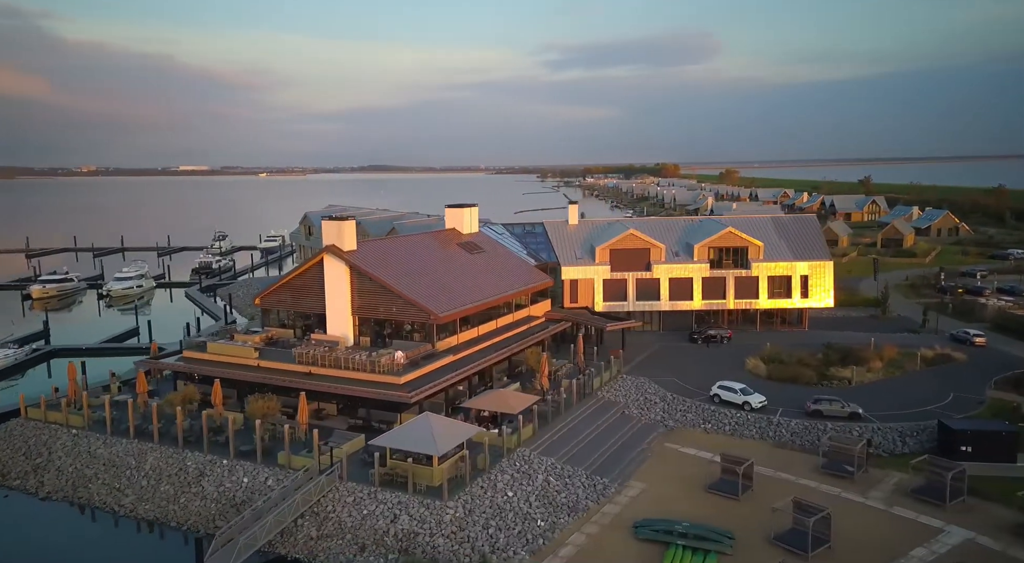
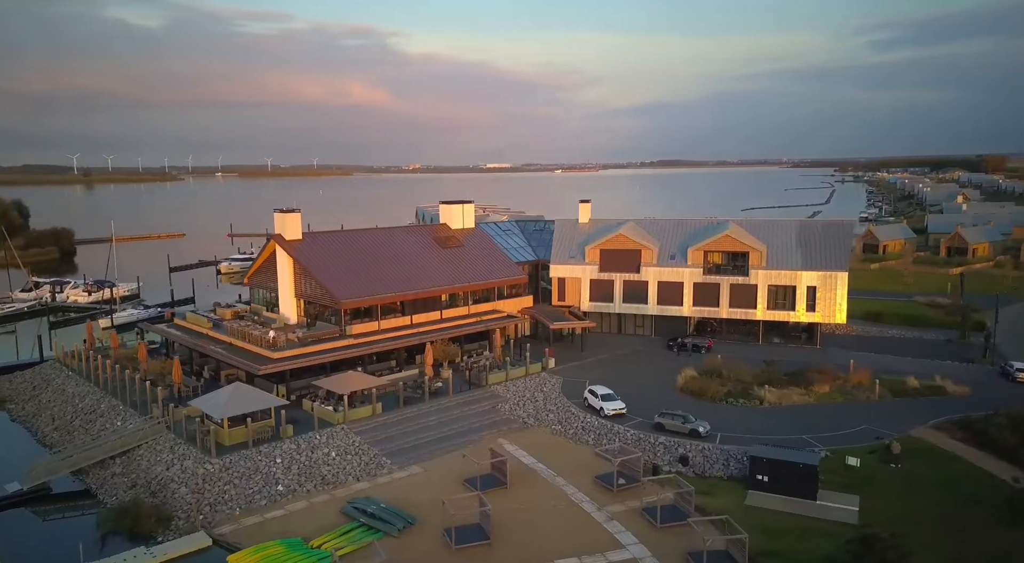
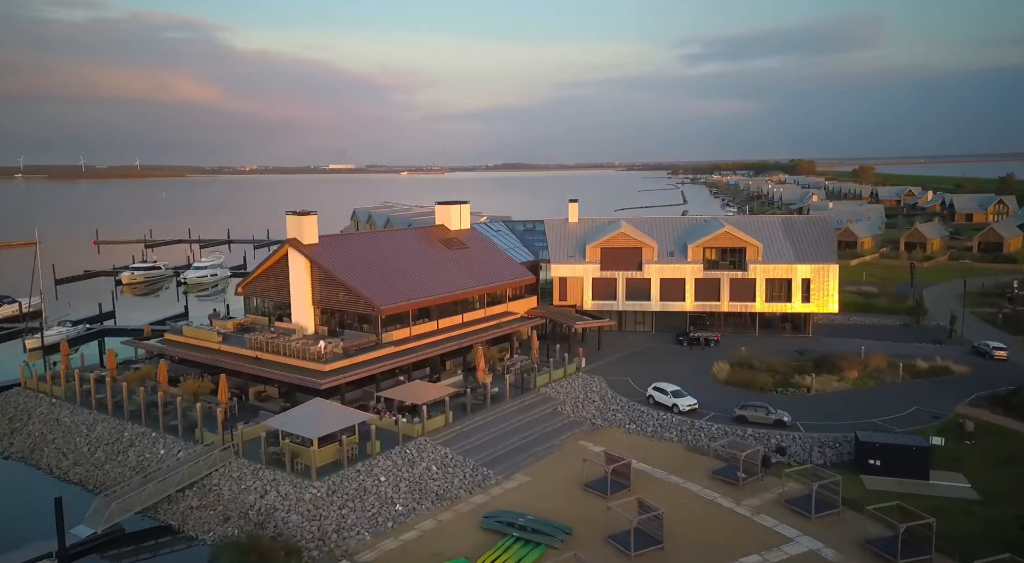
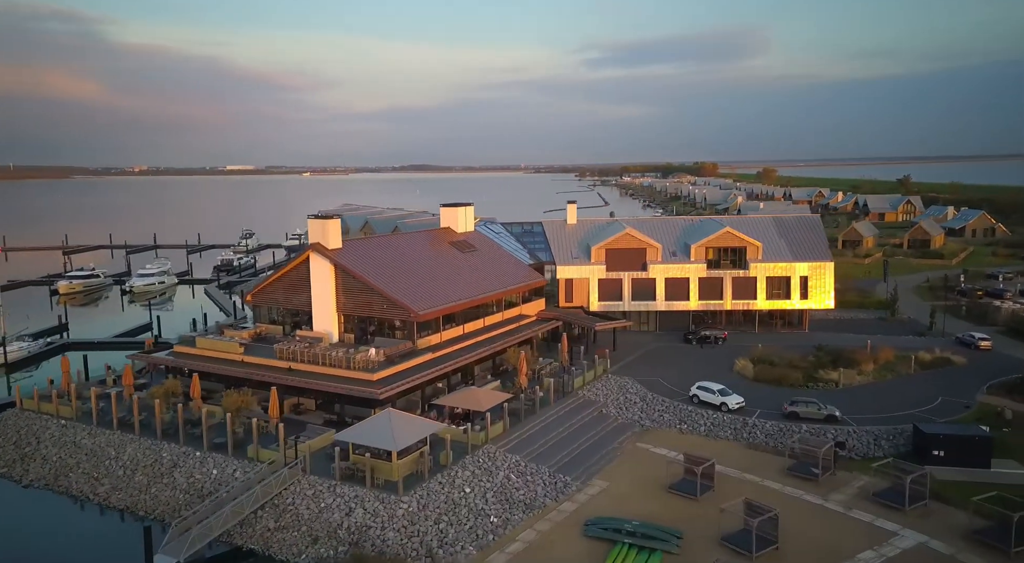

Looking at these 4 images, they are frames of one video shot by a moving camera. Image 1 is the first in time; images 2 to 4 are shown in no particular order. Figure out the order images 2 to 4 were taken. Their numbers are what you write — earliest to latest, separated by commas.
4, 3, 2
